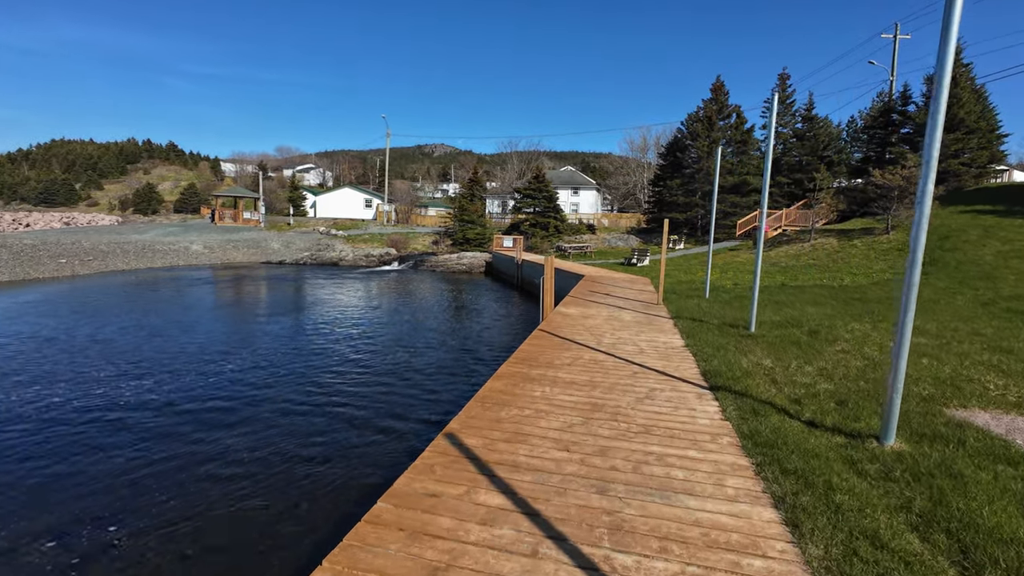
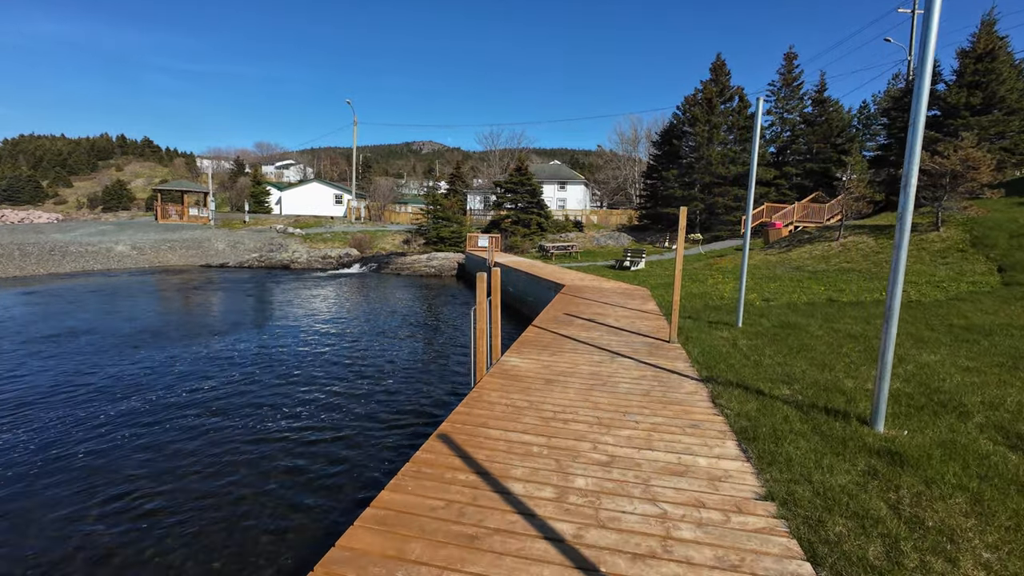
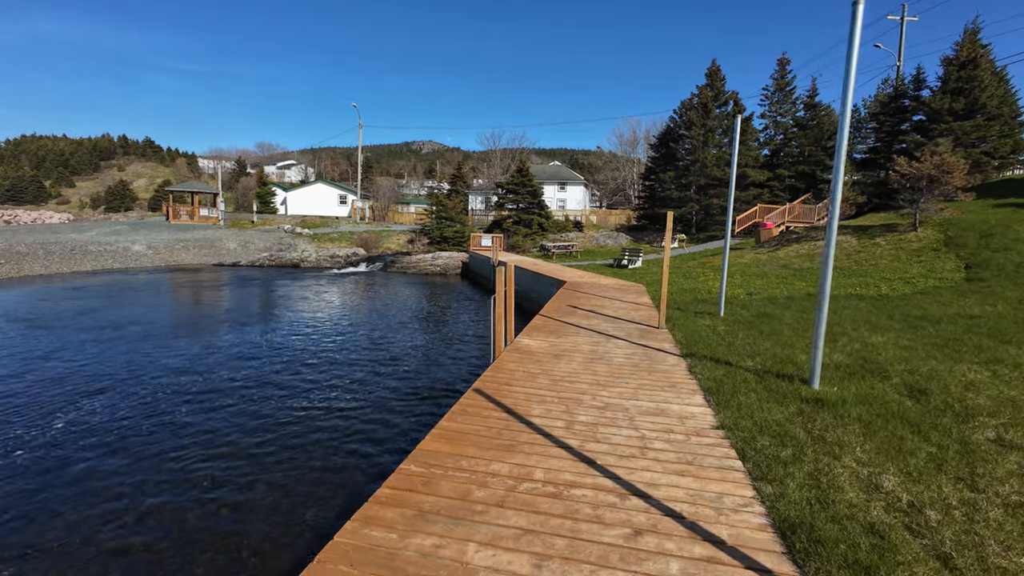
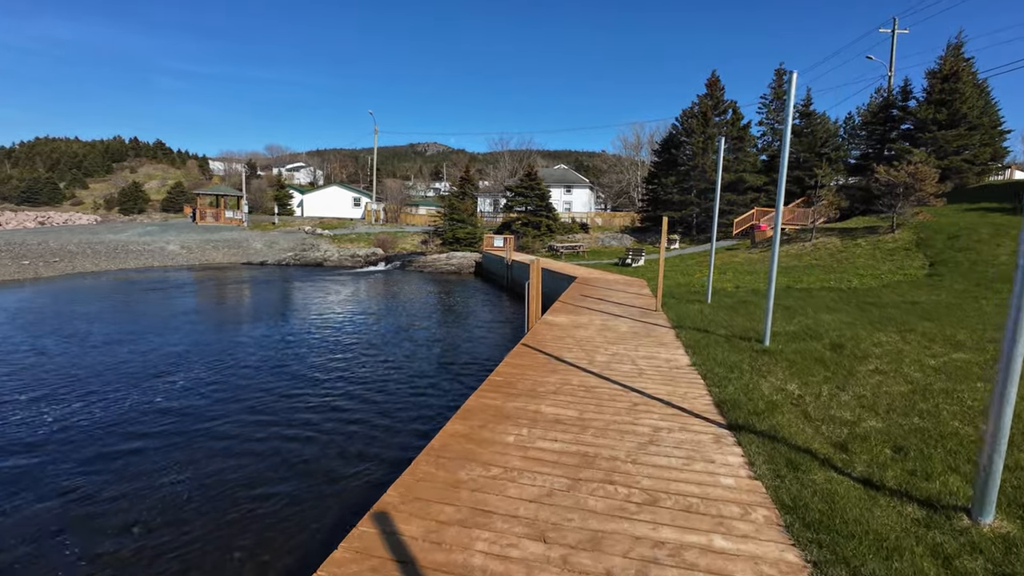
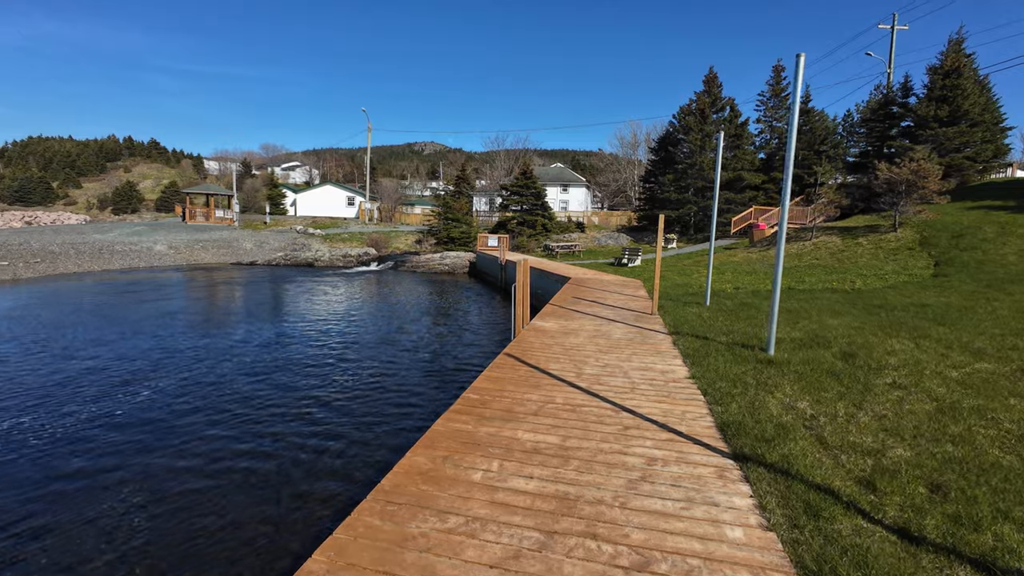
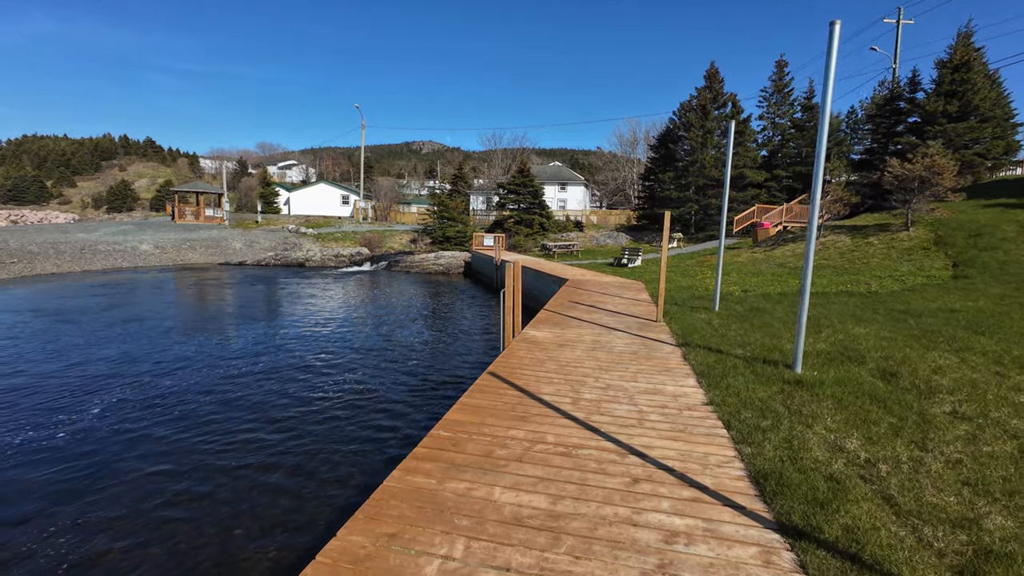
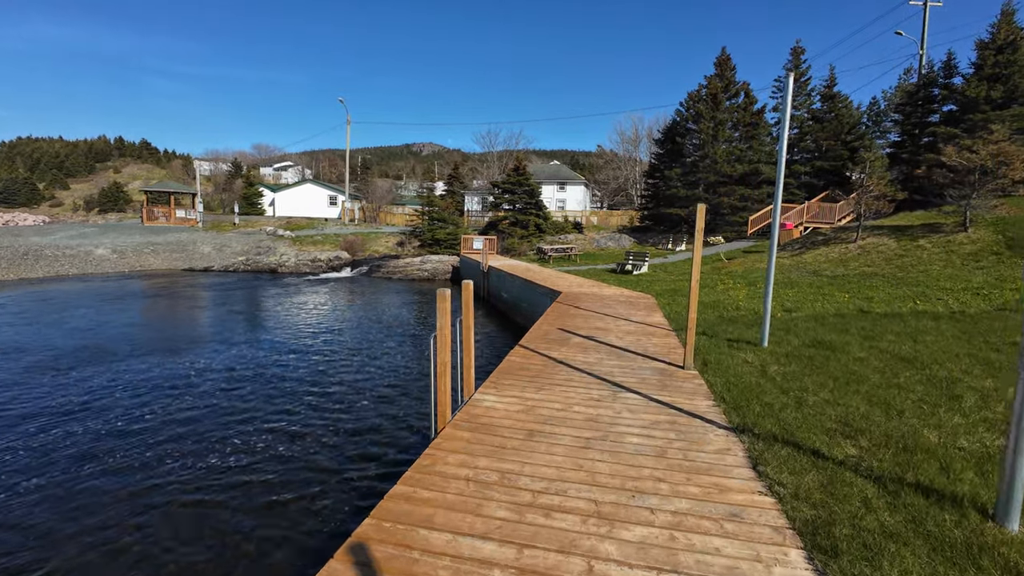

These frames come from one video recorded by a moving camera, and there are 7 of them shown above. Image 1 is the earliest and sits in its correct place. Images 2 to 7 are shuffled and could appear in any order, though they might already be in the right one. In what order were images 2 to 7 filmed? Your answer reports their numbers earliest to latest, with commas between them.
4, 5, 6, 3, 2, 7
